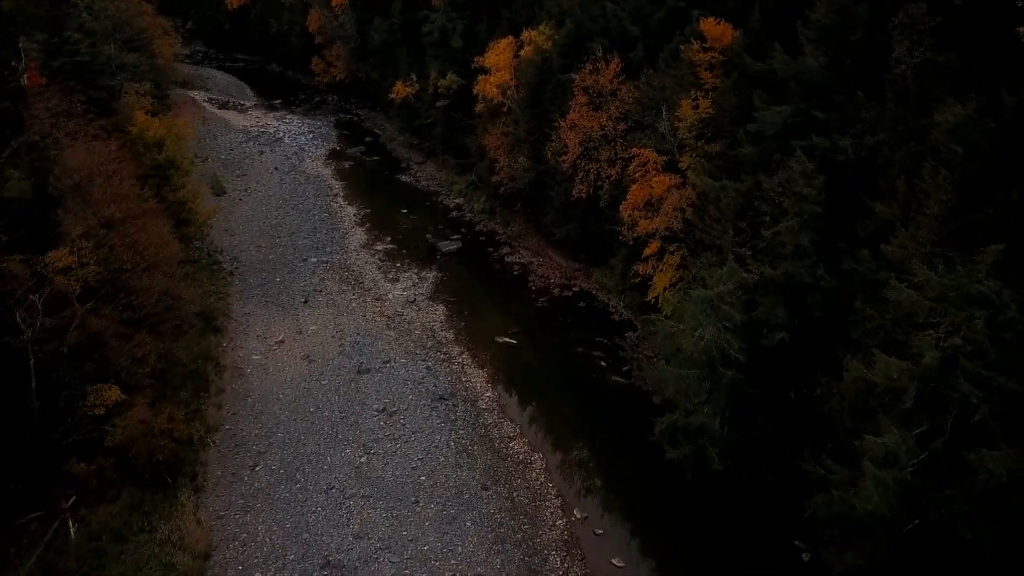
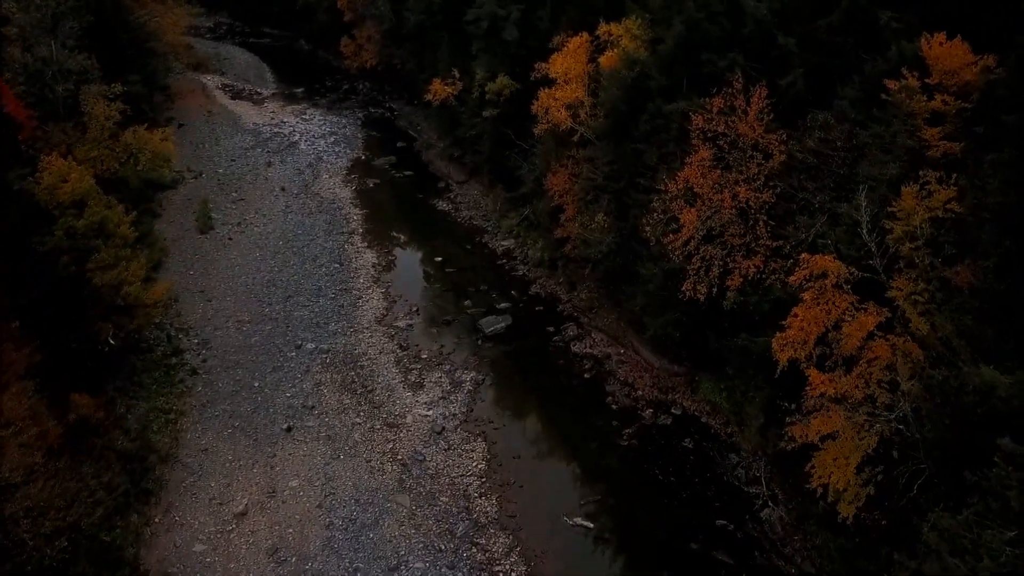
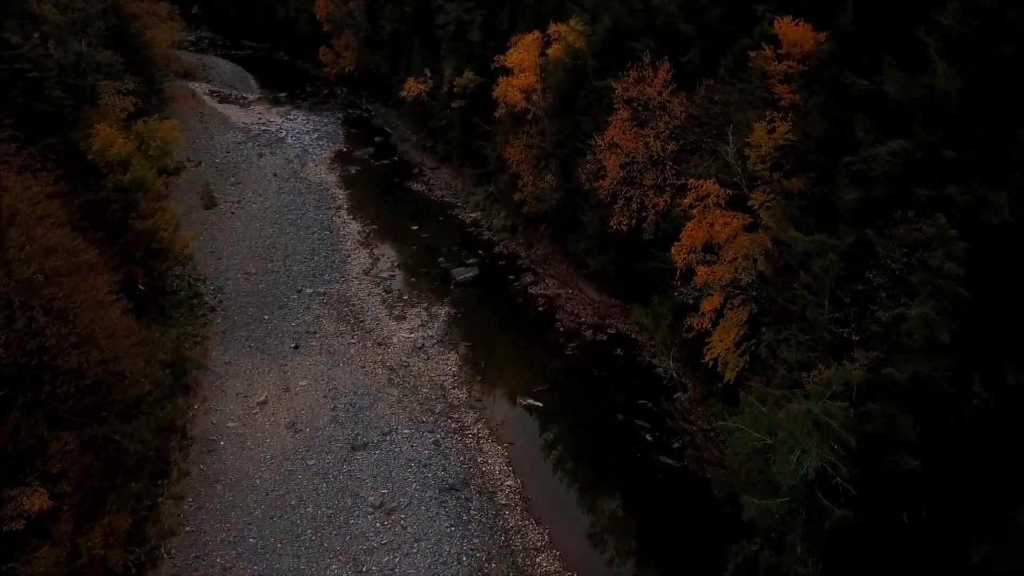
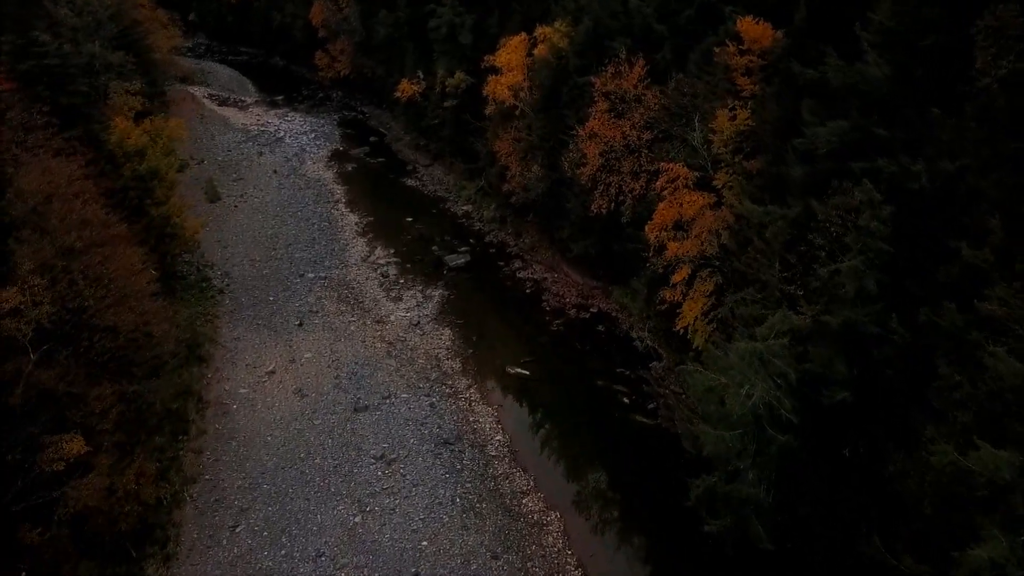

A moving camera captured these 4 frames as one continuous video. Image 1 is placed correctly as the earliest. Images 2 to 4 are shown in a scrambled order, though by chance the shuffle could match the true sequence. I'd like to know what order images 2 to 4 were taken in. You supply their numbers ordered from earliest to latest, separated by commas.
4, 3, 2
